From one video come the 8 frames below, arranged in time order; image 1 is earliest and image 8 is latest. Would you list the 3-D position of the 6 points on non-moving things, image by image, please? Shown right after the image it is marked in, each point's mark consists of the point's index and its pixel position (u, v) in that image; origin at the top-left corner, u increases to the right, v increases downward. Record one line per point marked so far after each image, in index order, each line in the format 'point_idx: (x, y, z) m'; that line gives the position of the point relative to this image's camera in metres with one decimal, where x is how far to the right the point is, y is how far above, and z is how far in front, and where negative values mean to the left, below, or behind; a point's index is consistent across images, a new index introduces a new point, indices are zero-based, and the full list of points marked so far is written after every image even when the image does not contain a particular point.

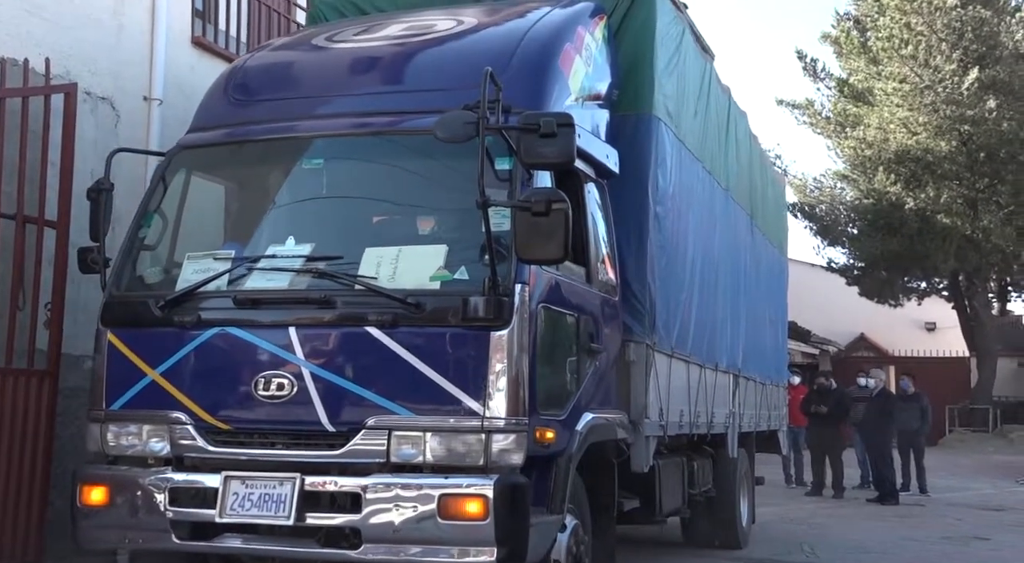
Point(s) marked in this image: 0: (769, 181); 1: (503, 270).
0: (+2.4, +0.9, +12.8) m
1: (-0.1, 0.0, +6.1) m
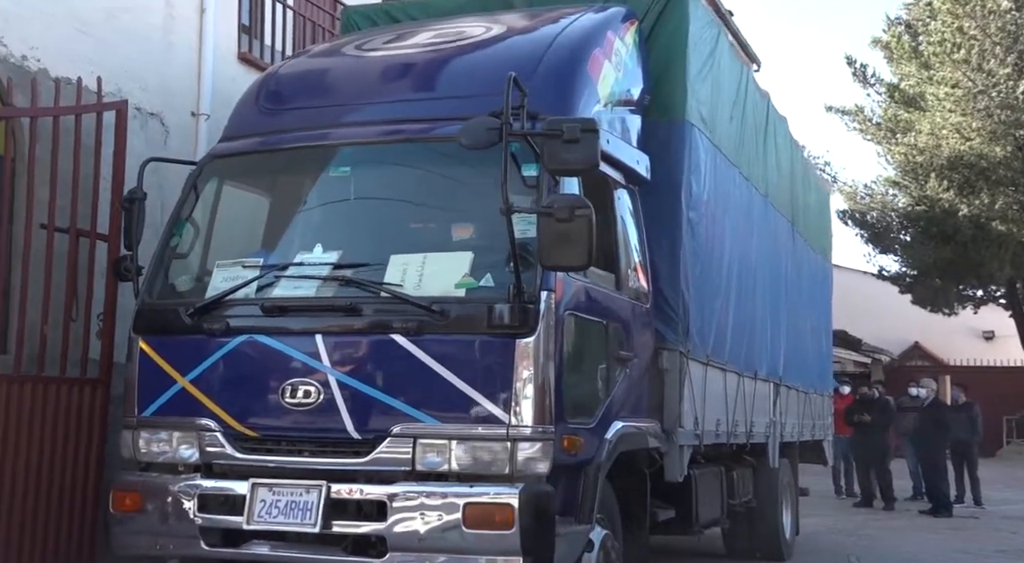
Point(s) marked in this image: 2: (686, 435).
0: (+2.8, +0.9, +12.7) m
1: (+0.1, 0.0, +6.1) m
2: (+1.0, -0.9, +7.9) m
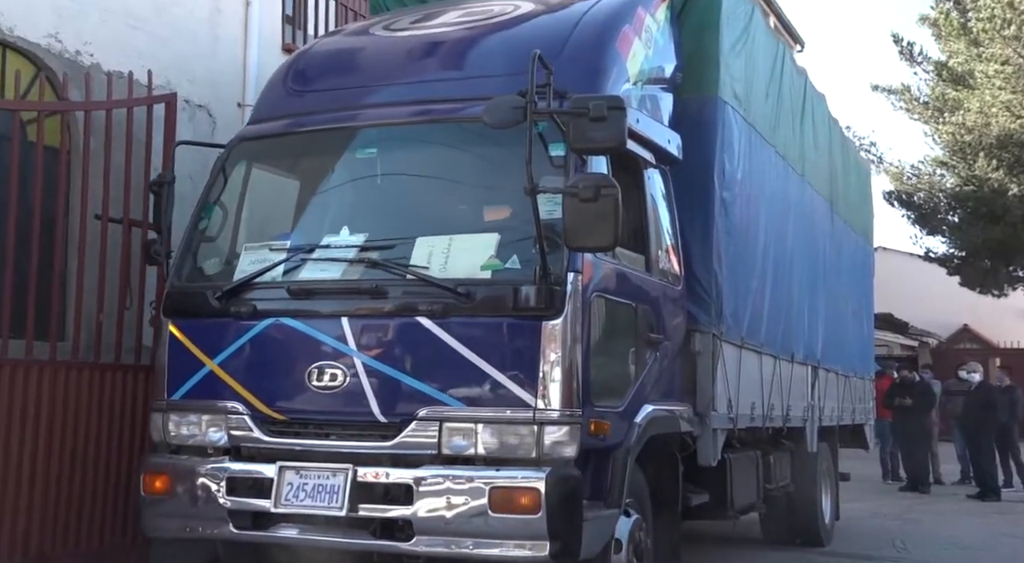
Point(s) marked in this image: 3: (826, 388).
0: (+3.1, +1.1, +12.5) m
1: (+0.2, +0.1, +6.0) m
2: (+1.2, -0.8, +7.8) m
3: (+2.4, -0.9, +10.7) m
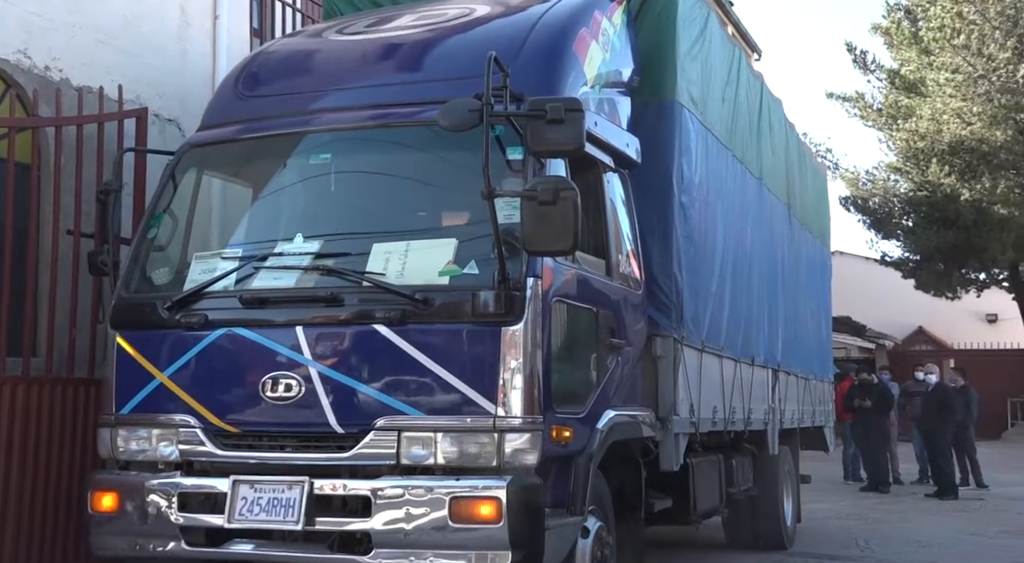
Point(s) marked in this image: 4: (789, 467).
0: (+2.7, +1.0, +12.5) m
1: (0.0, +0.1, +5.9) m
2: (+1.0, -0.8, +7.7) m
3: (+2.1, -0.9, +10.6) m
4: (+2.2, -1.5, +11.0) m
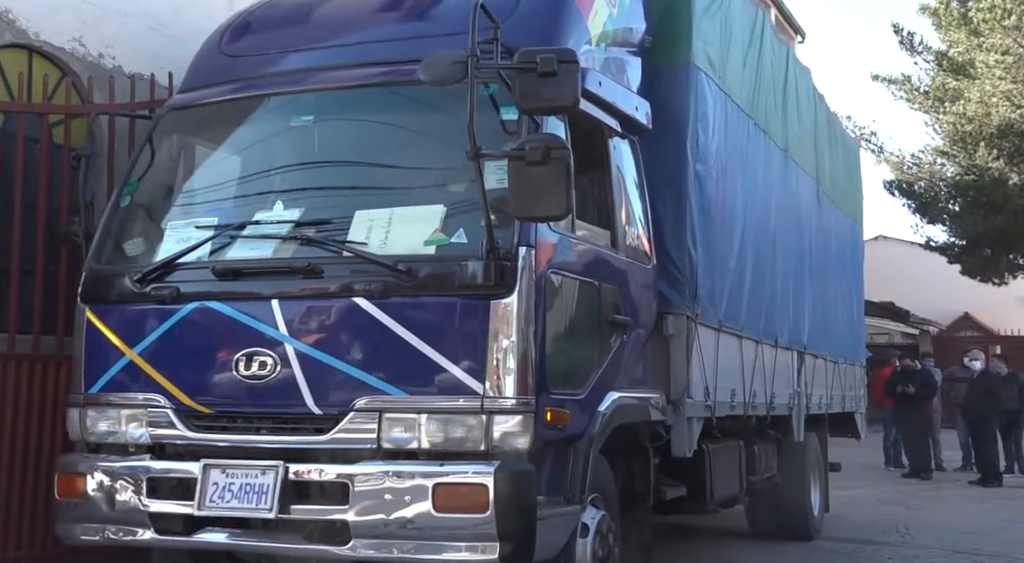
0: (+2.9, +1.2, +11.9) m
1: (0.0, +0.2, +5.5) m
2: (+1.0, -0.7, +7.2) m
3: (+2.2, -0.7, +10.1) m
4: (+2.4, -1.3, +10.5) m
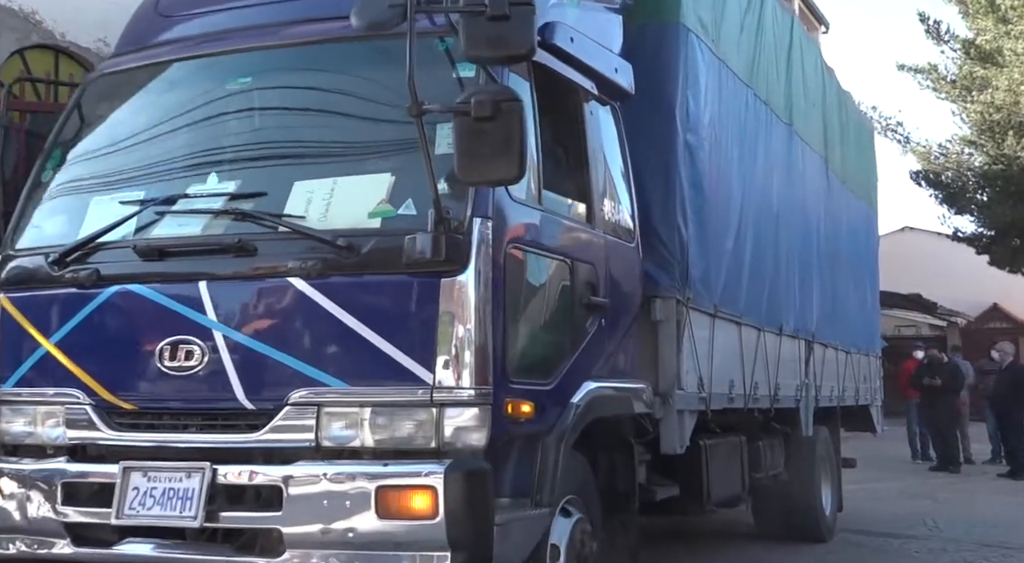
0: (+2.8, +1.3, +11.3) m
1: (-0.2, +0.3, +4.9) m
2: (+0.9, -0.6, +6.6) m
3: (+2.2, -0.6, +9.5) m
4: (+2.3, -1.2, +9.9) m
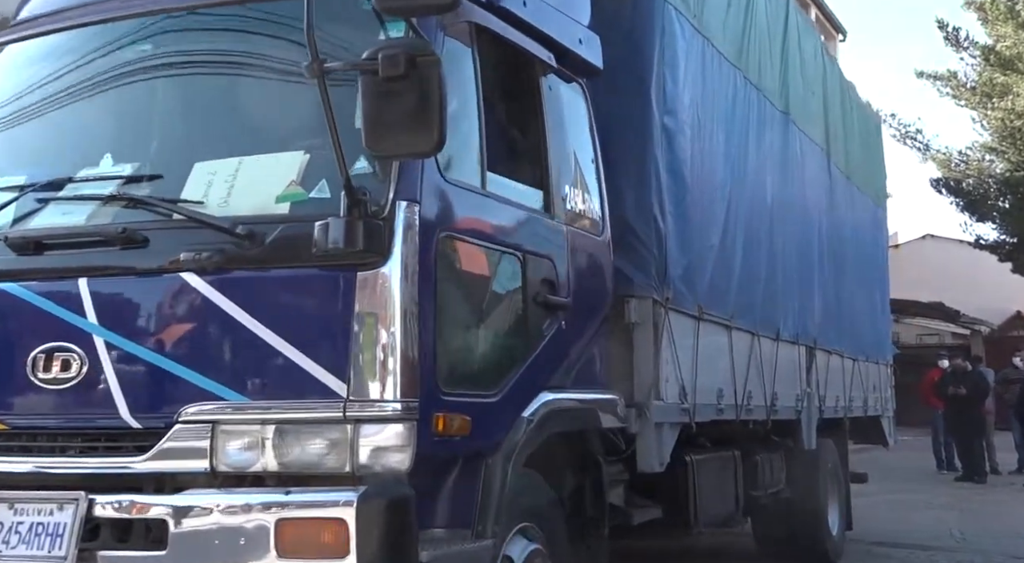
0: (+2.7, +1.3, +10.6) m
1: (-0.4, +0.3, +4.2) m
2: (+0.7, -0.6, +5.9) m
3: (+2.0, -0.6, +8.8) m
4: (+2.2, -1.2, +9.1) m
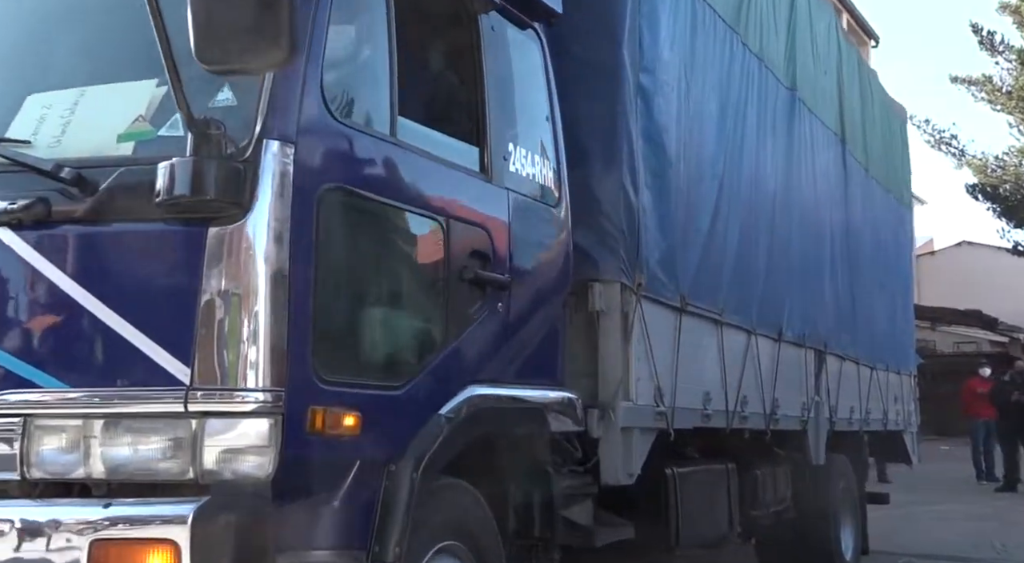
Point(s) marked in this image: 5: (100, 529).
0: (+2.6, +1.3, +9.6) m
1: (-0.7, +0.4, +3.3) m
2: (+0.5, -0.5, +5.0) m
3: (+1.9, -0.6, +7.8) m
4: (+2.0, -1.2, +8.2) m
5: (-0.9, -0.6, +3.1) m
